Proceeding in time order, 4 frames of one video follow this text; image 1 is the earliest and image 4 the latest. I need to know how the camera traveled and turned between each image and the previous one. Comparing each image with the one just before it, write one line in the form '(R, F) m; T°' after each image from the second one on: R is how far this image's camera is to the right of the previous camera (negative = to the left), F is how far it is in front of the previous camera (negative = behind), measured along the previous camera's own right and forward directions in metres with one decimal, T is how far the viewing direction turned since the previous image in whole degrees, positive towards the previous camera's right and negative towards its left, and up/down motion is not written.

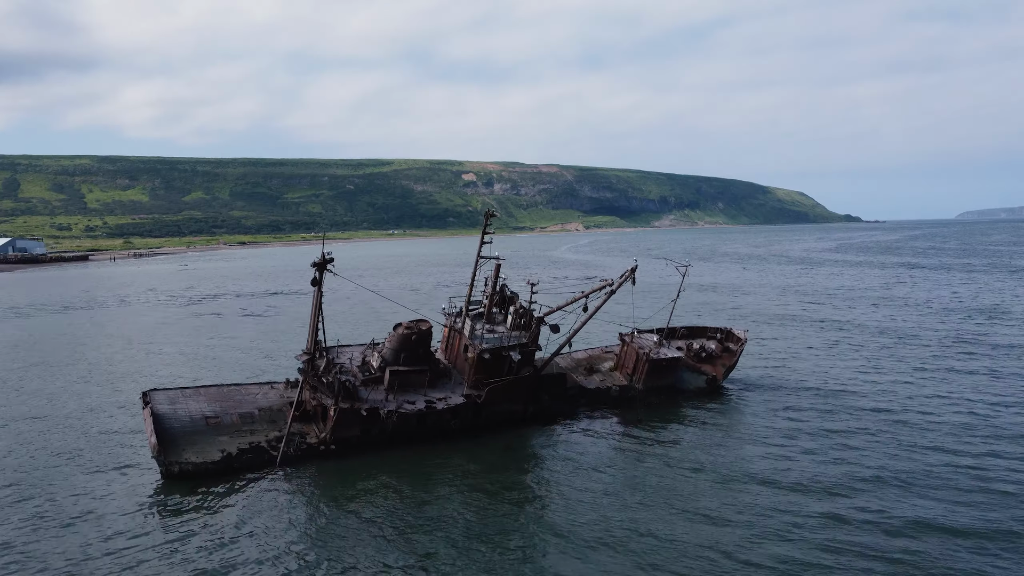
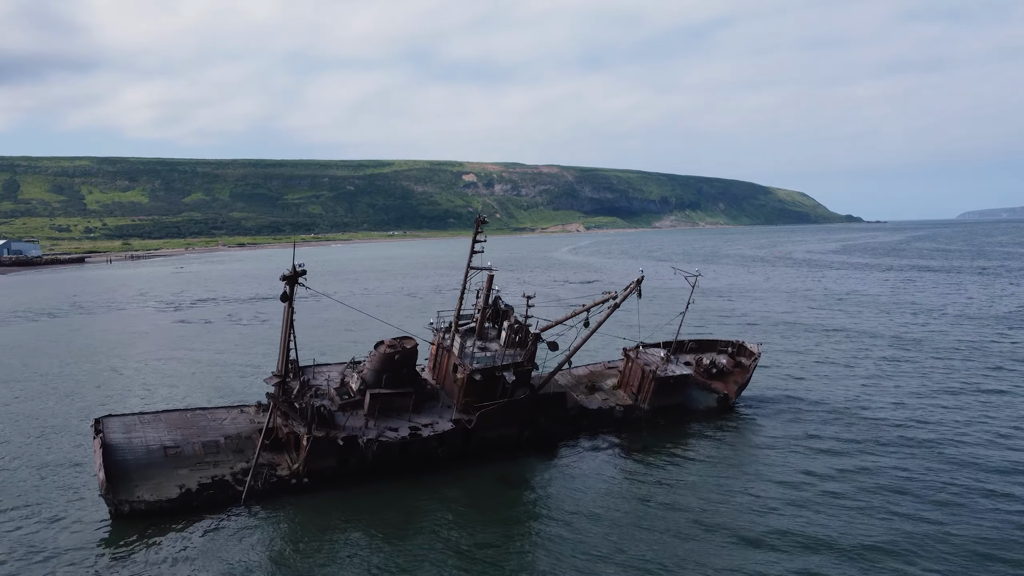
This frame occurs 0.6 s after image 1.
(+0.3, +3.0) m; 0°
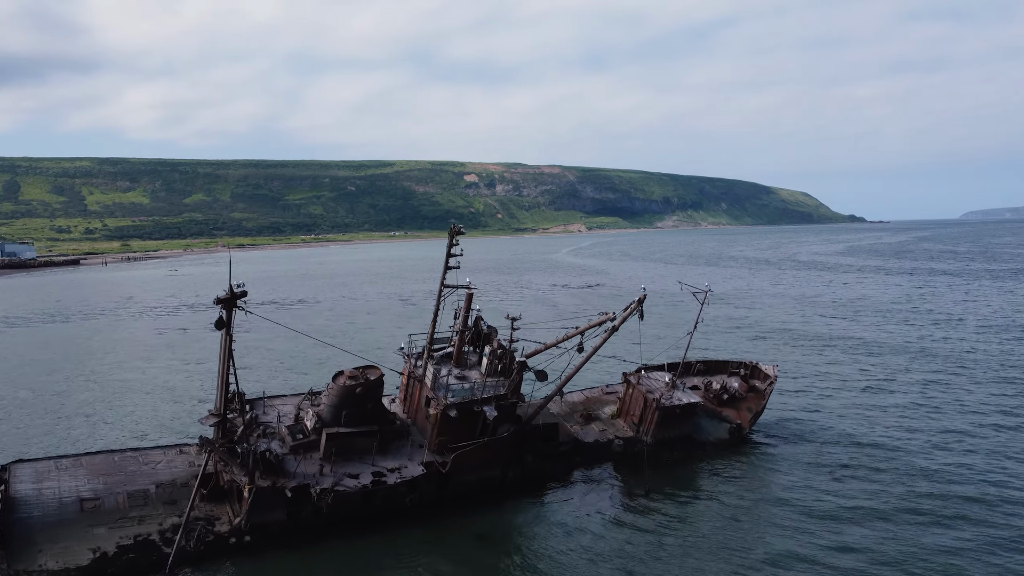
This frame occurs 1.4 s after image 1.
(+0.7, +4.1) m; 0°
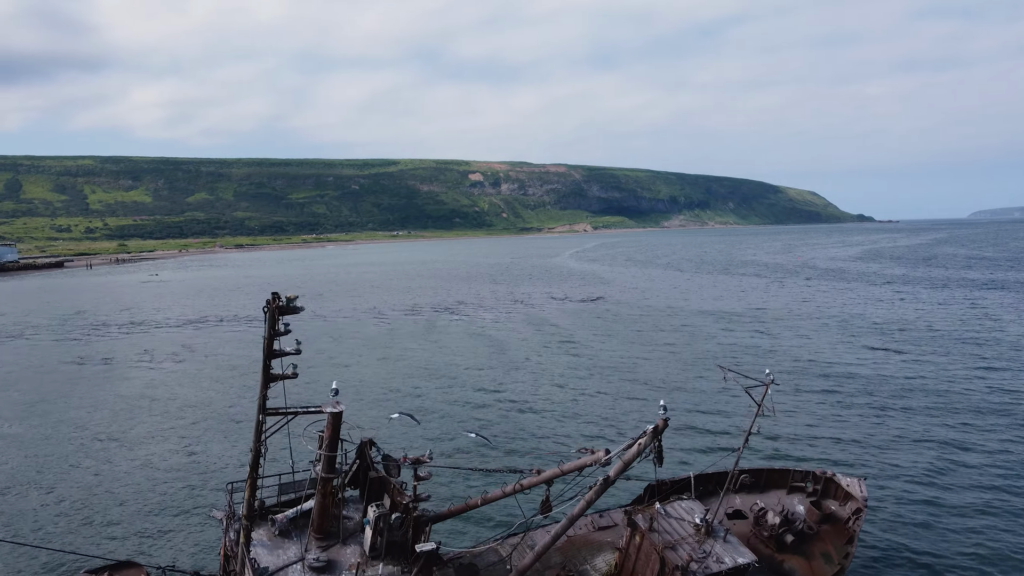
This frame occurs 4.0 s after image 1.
(+1.9, +12.5) m; 0°
